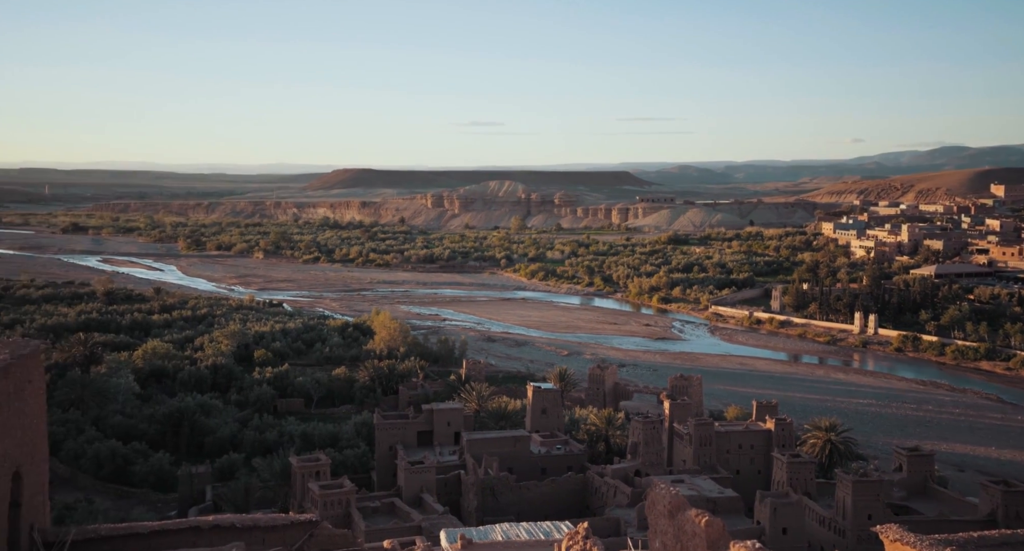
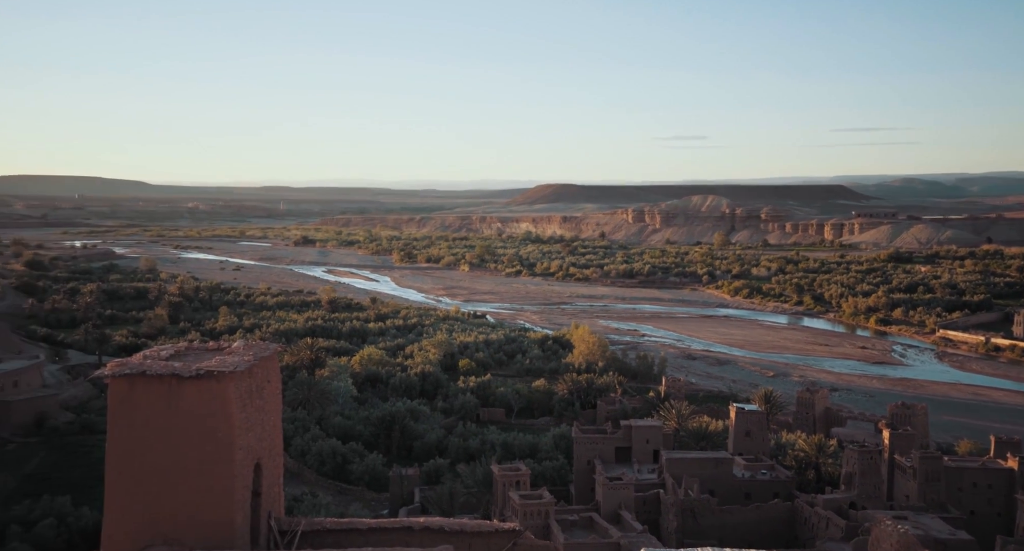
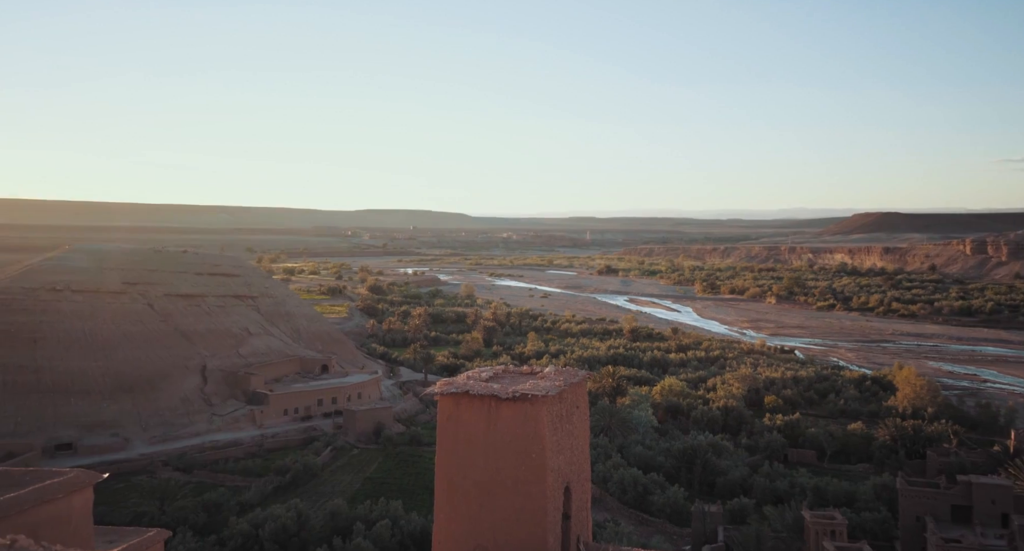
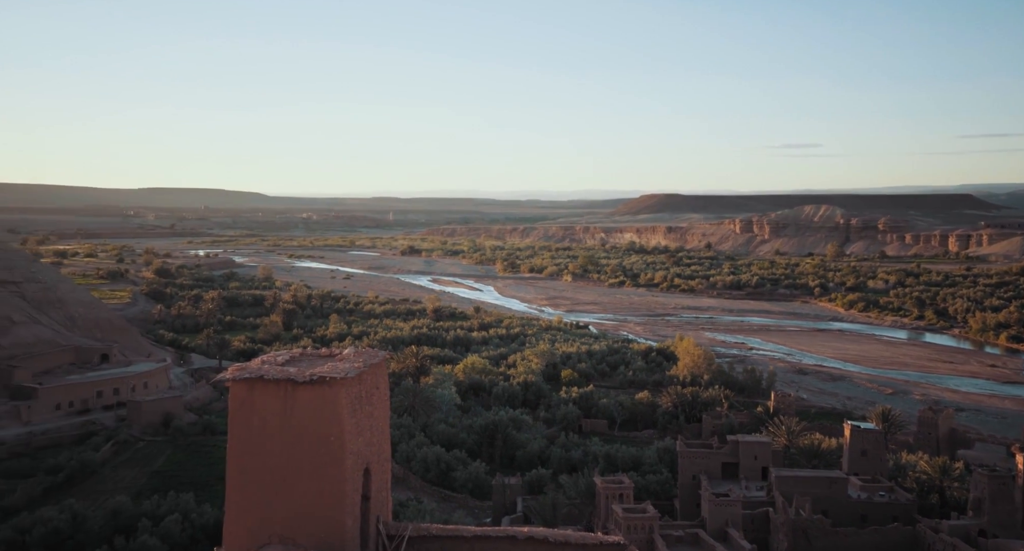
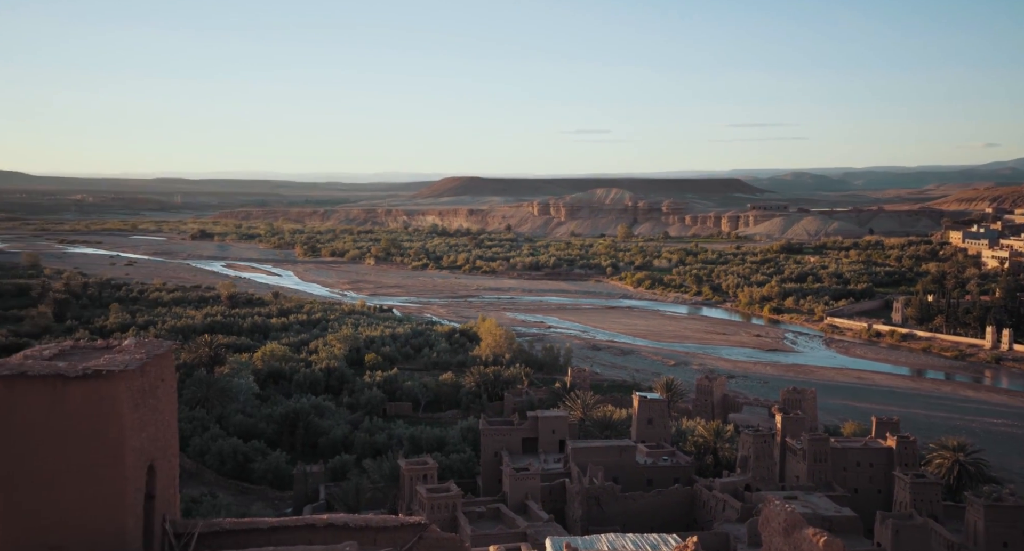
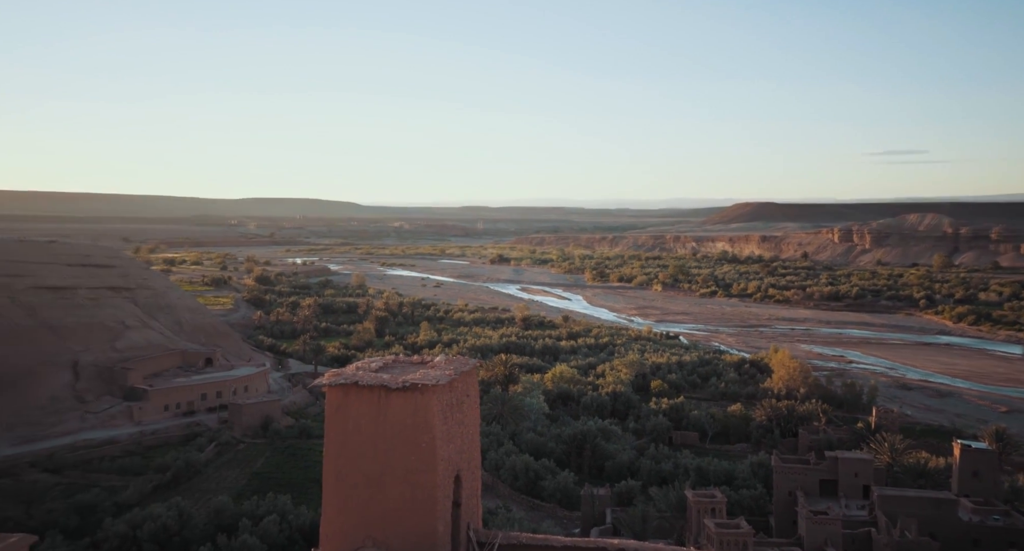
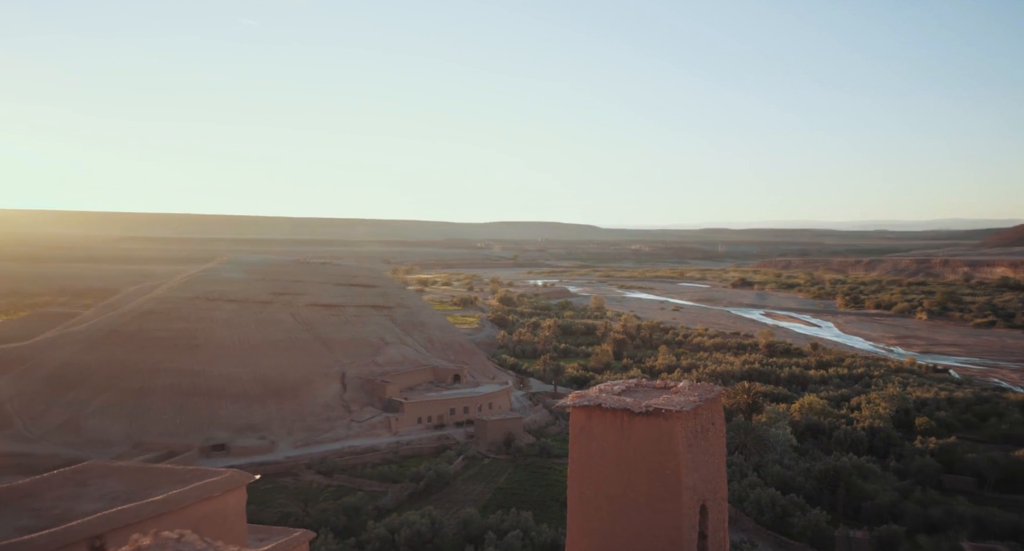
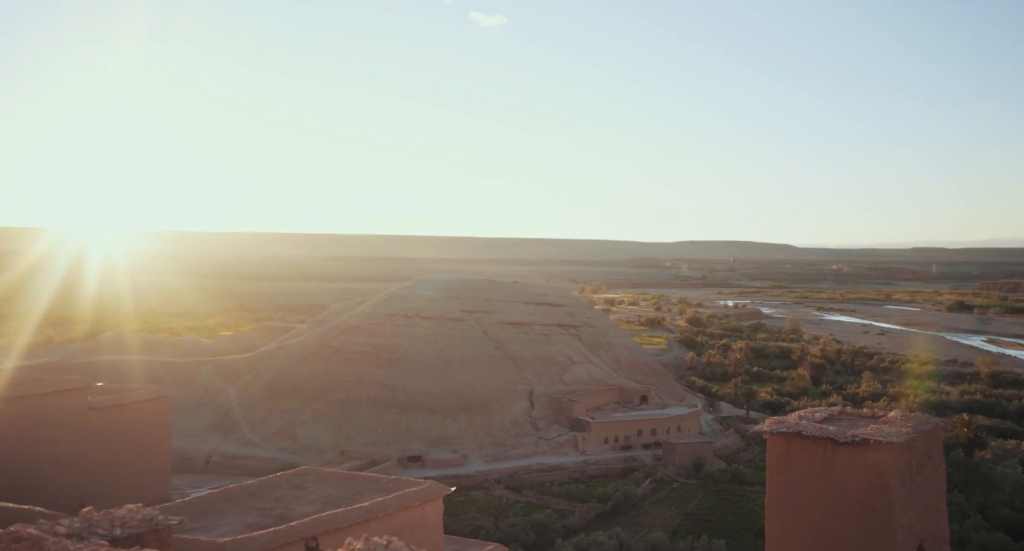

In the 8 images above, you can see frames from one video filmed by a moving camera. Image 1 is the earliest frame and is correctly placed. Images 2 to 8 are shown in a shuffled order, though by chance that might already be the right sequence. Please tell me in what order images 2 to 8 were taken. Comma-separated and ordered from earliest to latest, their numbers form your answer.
5, 2, 4, 6, 3, 7, 8
